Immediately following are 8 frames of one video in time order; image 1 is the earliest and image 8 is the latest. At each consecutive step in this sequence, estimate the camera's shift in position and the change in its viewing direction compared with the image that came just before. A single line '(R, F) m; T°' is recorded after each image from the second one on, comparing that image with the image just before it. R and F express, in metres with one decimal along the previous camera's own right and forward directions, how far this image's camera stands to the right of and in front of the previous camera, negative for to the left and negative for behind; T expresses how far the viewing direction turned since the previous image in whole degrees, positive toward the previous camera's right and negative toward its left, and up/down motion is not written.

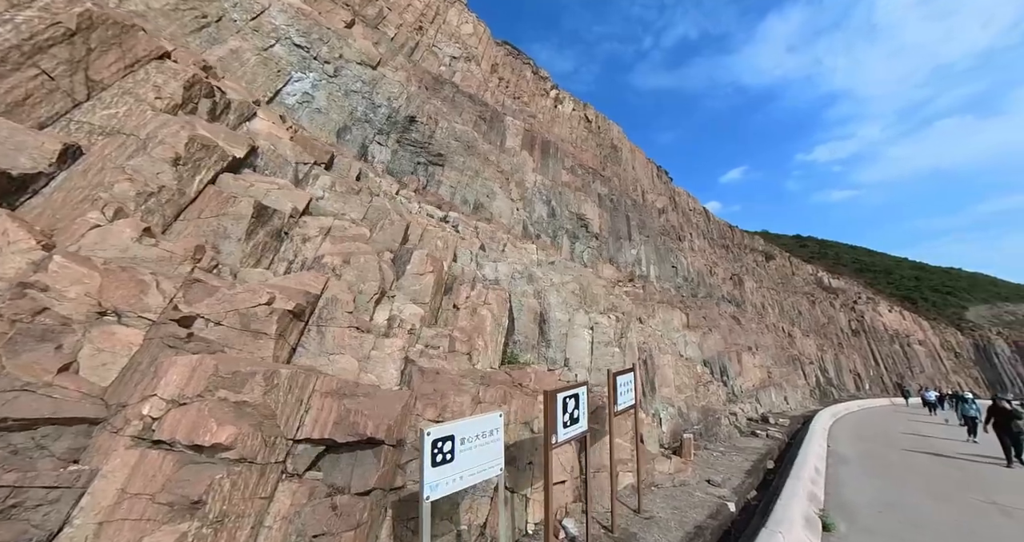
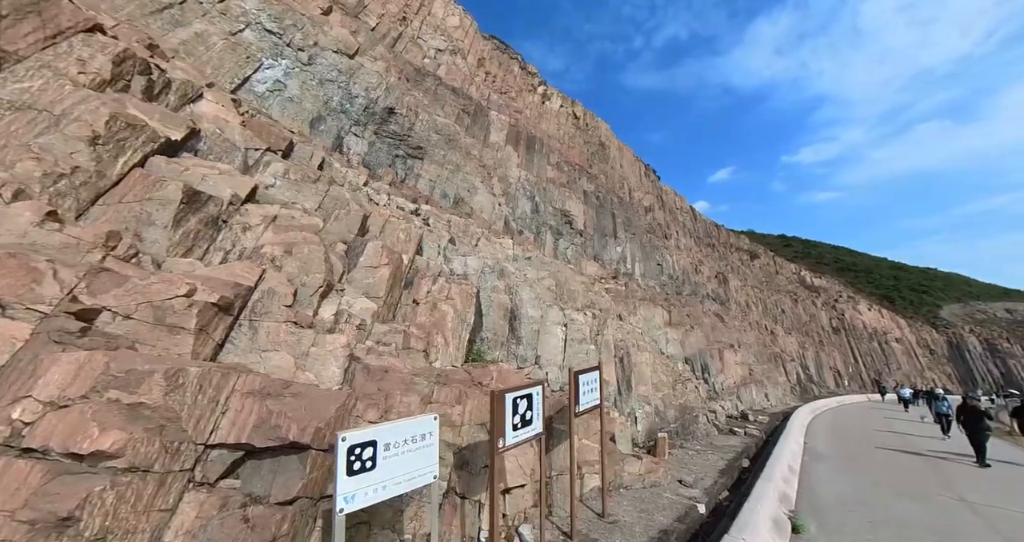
(+0.5, +0.3) m; +1°
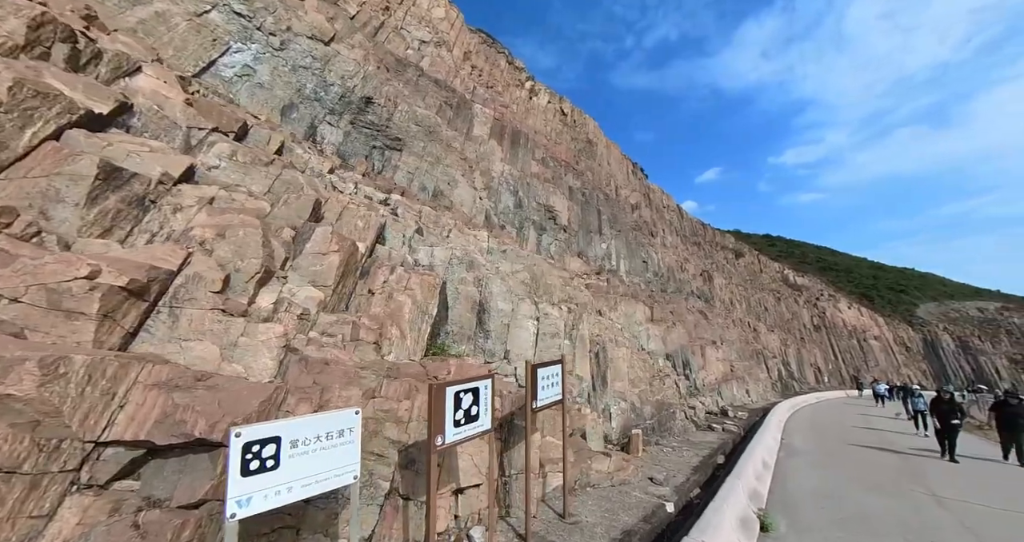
(+0.5, +0.3) m; +1°
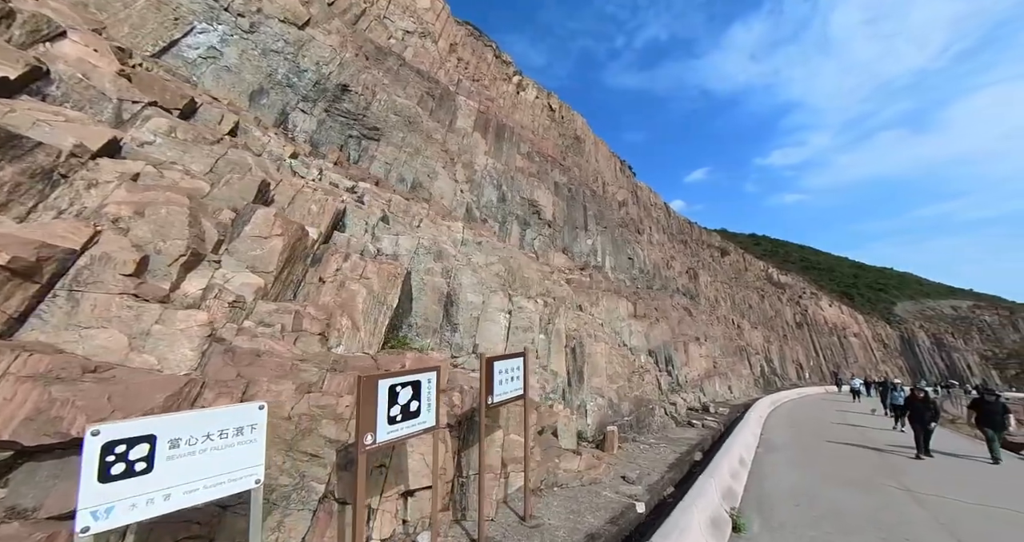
(+0.5, +0.4) m; +1°
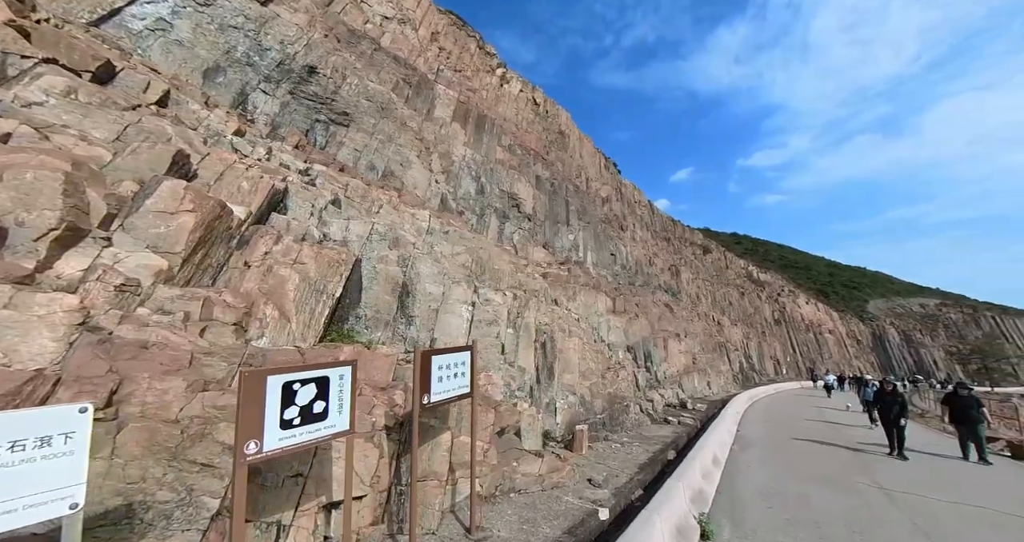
(+0.5, +0.5) m; +2°
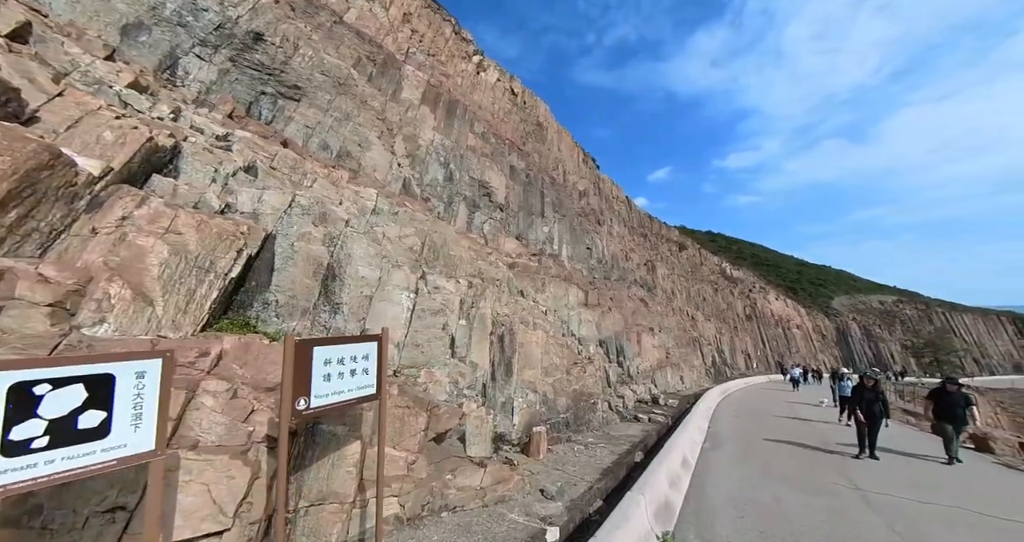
(+0.6, +0.9) m; +3°
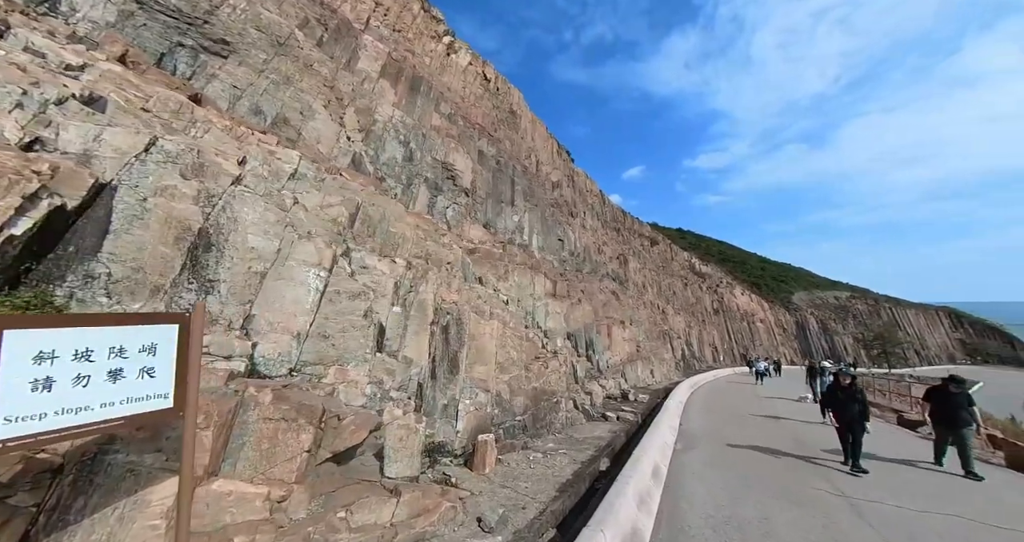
(+0.6, +1.3) m; +4°
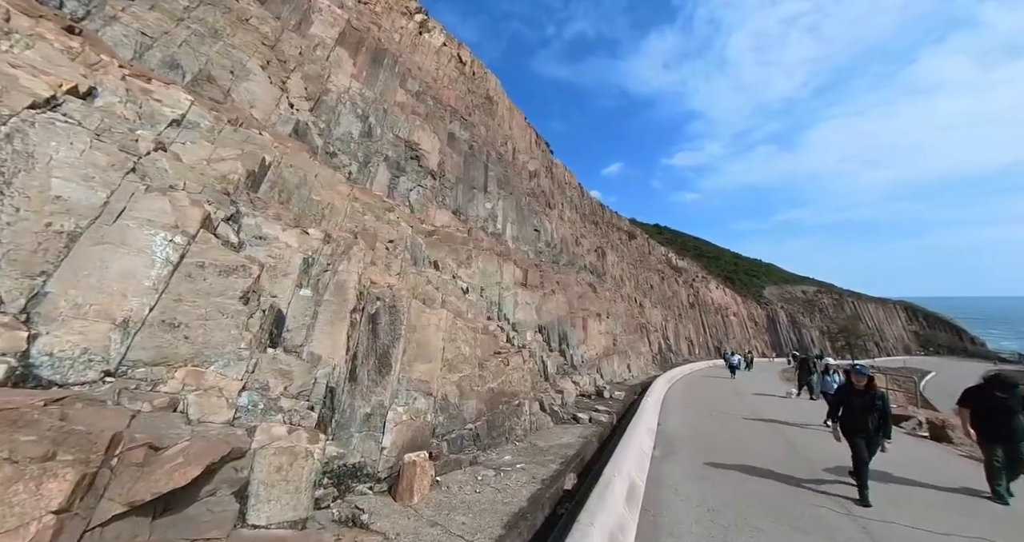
(+0.6, +1.4) m; +3°
